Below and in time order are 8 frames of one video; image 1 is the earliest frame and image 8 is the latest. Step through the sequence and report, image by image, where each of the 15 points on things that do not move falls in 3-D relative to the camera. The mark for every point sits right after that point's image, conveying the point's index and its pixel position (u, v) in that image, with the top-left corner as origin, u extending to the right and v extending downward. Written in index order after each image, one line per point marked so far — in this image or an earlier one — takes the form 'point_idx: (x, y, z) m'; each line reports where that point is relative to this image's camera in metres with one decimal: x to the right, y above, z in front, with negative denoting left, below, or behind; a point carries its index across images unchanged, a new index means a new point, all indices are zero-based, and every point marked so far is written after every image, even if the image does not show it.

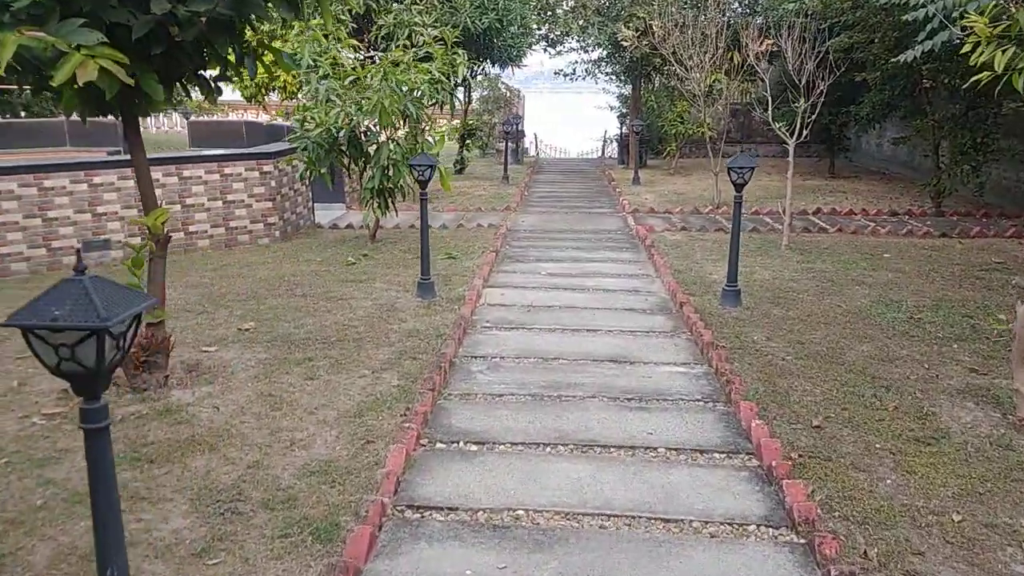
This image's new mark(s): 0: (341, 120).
0: (-1.6, +1.5, +6.9) m
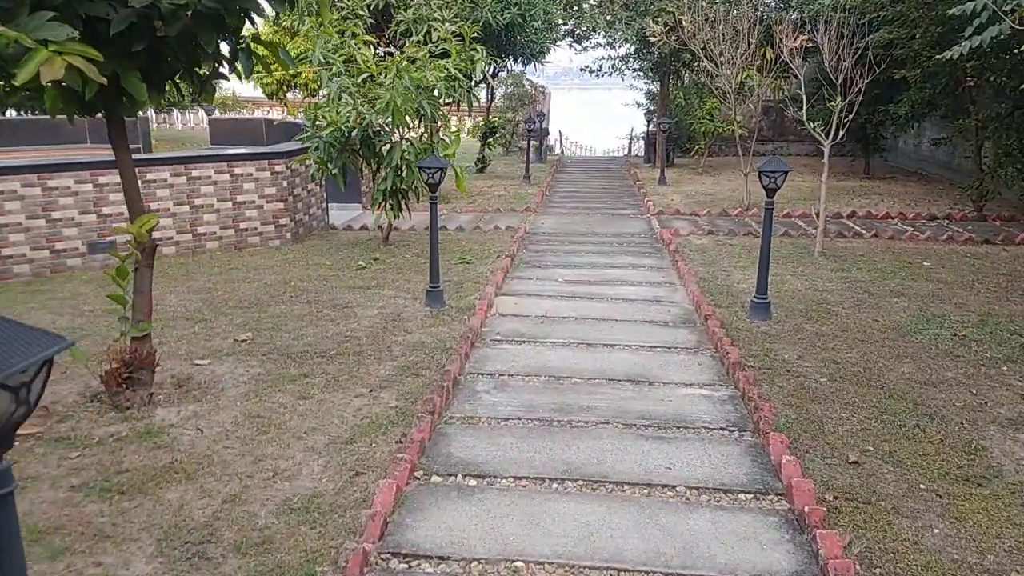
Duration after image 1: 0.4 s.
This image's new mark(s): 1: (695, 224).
0: (-1.4, +1.5, +6.7) m
1: (+2.1, +0.7, +8.8) m
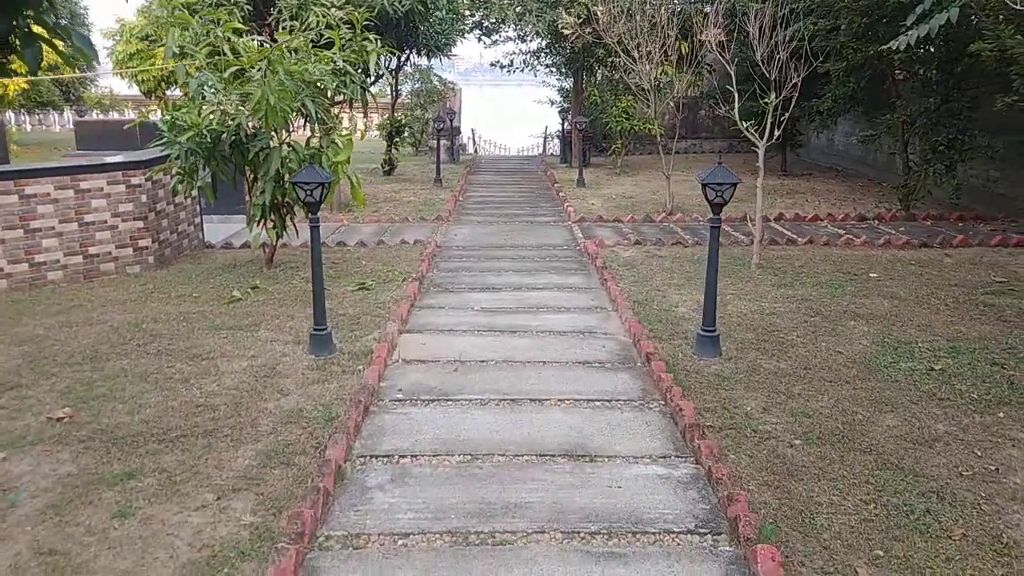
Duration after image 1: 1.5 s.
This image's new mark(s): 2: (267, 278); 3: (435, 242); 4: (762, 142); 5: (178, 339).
0: (-2.1, +1.2, +5.6) m
1: (+1.1, +0.6, +8.1) m
2: (-1.9, +0.1, +6.1) m
3: (-0.7, +0.5, +7.6) m
4: (+2.0, +1.2, +6.3) m
5: (-2.0, -0.3, +4.7) m
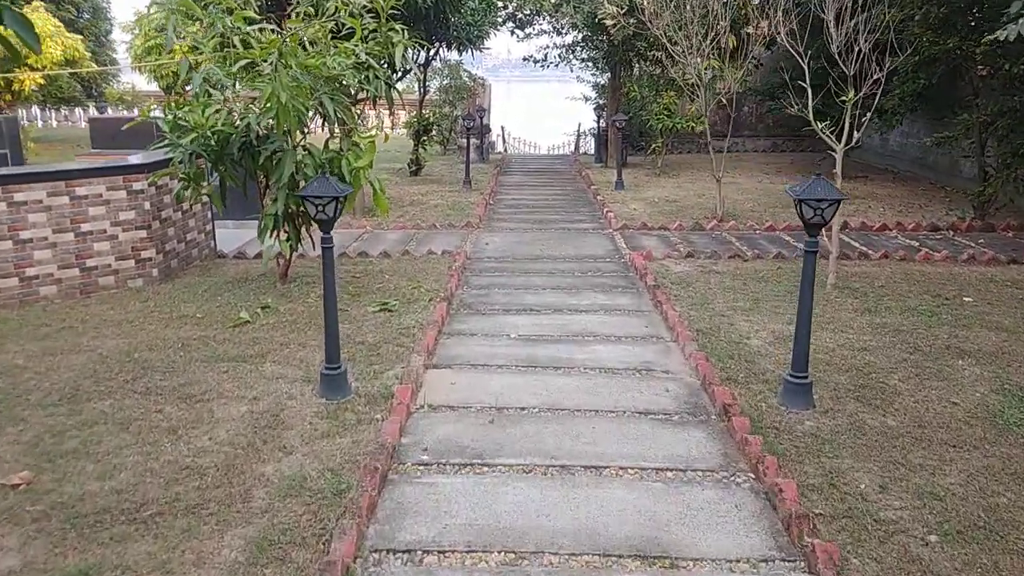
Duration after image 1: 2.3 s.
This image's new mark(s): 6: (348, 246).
0: (-1.8, +1.1, +5.0) m
1: (+1.5, +0.4, +7.4) m
2: (-1.6, -0.1, +5.5) m
3: (-0.4, +0.3, +6.9) m
4: (+2.3, +1.0, +5.5) m
5: (-1.8, -0.4, +4.1) m
6: (-1.5, +0.4, +7.1) m
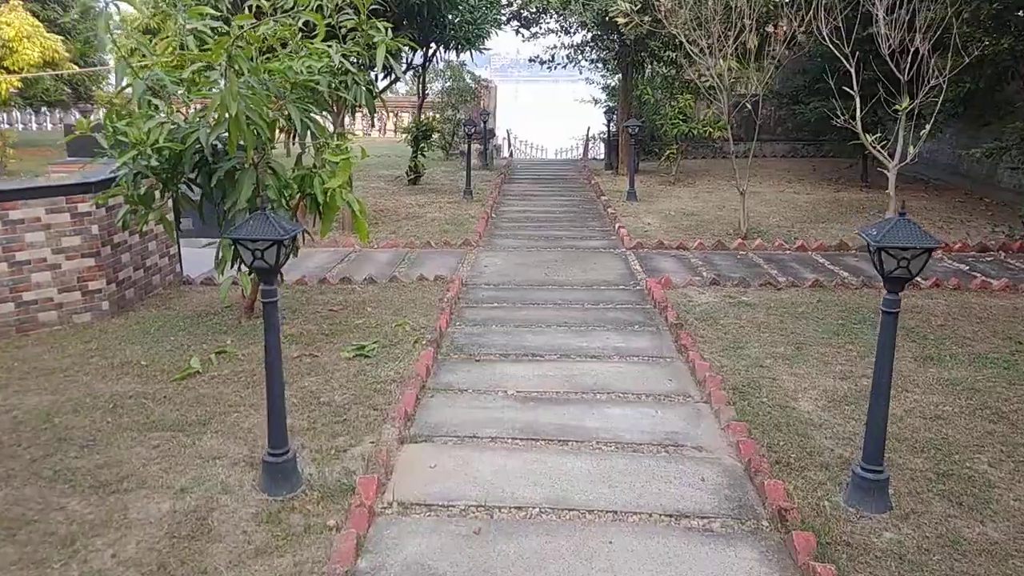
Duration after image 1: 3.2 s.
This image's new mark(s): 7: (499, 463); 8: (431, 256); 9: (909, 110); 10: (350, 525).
0: (-1.9, +0.8, +4.3) m
1: (+1.5, +0.2, +6.6) m
2: (-1.6, -0.3, +4.7) m
3: (-0.4, +0.1, +6.2) m
4: (+2.3, +0.8, +4.8) m
5: (-1.8, -0.7, +3.3) m
6: (-1.5, +0.1, +6.4) m
7: (-0.1, -0.7, +3.1) m
8: (-0.7, +0.3, +7.1) m
9: (+2.5, +1.1, +4.8) m
10: (-0.5, -0.8, +2.6) m
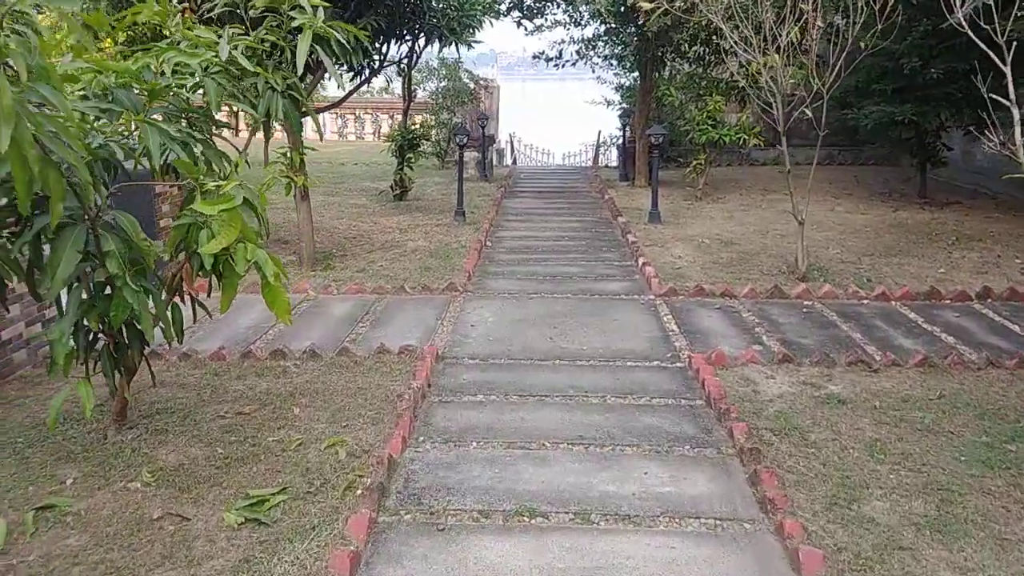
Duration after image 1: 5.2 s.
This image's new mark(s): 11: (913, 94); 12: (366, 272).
0: (-1.9, +0.4, +2.7) m
1: (+1.4, -0.2, +5.0) m
2: (-1.7, -0.7, +3.1) m
3: (-0.4, -0.4, +4.6) m
4: (+2.3, +0.3, +3.1) m
5: (-1.8, -1.1, +1.8) m
6: (-1.5, -0.3, +4.8) m
7: (-0.1, -1.1, +1.6) m
8: (-0.8, -0.1, +5.5) m
9: (+2.4, +0.7, +3.2) m
10: (-0.6, -1.2, +1.1) m
11: (+4.7, +2.3, +9.1) m
12: (-1.2, +0.1, +6.5) m
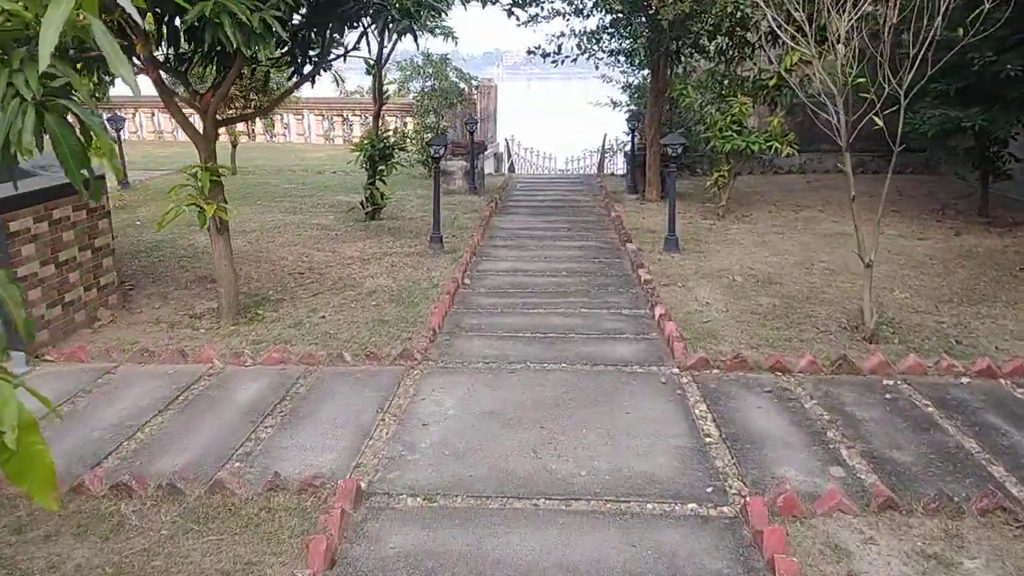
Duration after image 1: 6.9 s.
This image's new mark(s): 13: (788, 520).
0: (-2.1, 0.0, +1.2) m
1: (+1.3, -0.6, +3.6) m
2: (-1.8, -1.1, +1.7) m
3: (-0.6, -0.7, +3.1) m
4: (+2.1, -0.1, +1.7) m
5: (-2.0, -1.5, +0.3) m
6: (-1.7, -0.7, +3.3) m
7: (-0.3, -1.5, +0.1) m
8: (-0.9, -0.5, +4.0) m
9: (+2.3, +0.3, +1.7) m
10: (-0.8, -1.6, -0.4) m
11: (+4.6, +1.9, +7.6) m
12: (-1.3, -0.3, +5.0) m
13: (+1.0, -0.8, +2.7) m
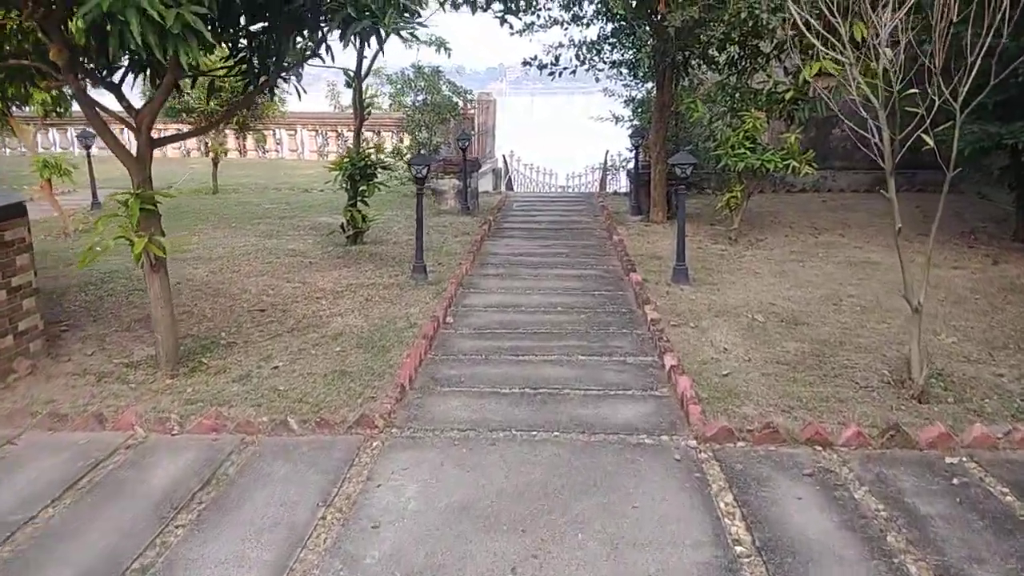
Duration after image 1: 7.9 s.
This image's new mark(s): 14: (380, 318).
0: (-2.2, -0.2, +0.5) m
1: (+1.2, -0.8, +2.8) m
2: (-1.9, -1.3, +1.0) m
3: (-0.7, -1.0, +2.4) m
4: (+2.0, -0.3, +0.9) m
5: (-2.1, -1.7, -0.4) m
6: (-1.8, -0.9, +2.6) m
7: (-0.4, -1.7, -0.7) m
8: (-1.0, -0.8, +3.3) m
9: (+2.2, +0.1, +1.0) m
10: (-0.9, -1.8, -1.1) m
11: (+4.5, +1.6, +6.9) m
12: (-1.4, -0.5, +4.3) m
13: (+0.9, -1.0, +2.0) m
14: (-0.9, -0.2, +5.3) m
